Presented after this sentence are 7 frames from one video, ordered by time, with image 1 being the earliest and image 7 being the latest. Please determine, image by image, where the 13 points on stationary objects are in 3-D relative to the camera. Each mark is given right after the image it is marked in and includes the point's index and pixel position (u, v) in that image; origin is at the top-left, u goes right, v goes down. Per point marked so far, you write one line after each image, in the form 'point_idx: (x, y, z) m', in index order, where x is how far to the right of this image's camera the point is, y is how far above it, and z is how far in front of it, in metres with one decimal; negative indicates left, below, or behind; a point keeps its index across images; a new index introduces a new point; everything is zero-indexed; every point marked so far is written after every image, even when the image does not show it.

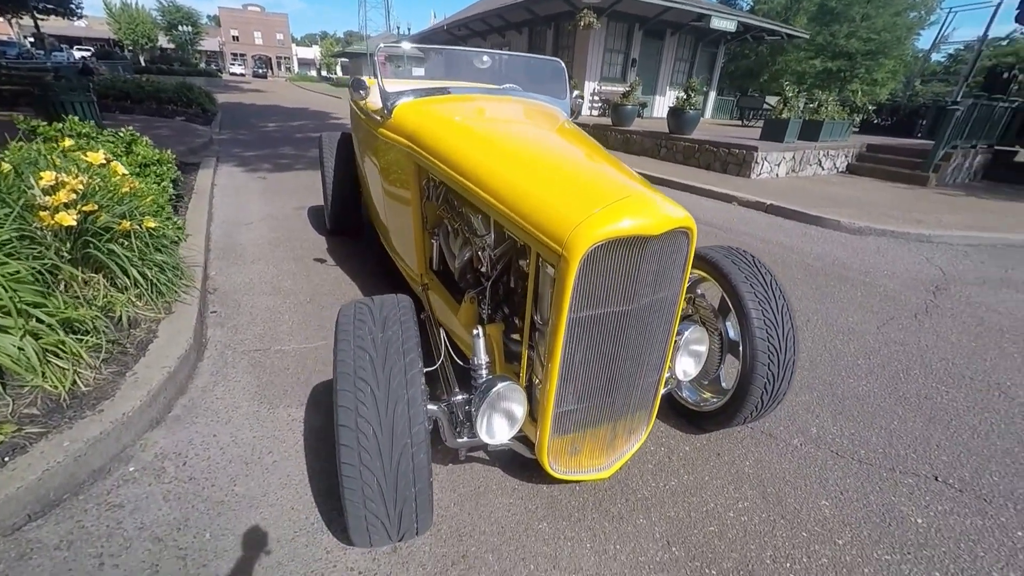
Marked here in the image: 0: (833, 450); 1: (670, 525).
0: (+1.3, -0.7, +1.8) m
1: (+0.6, -0.8, +1.6) m
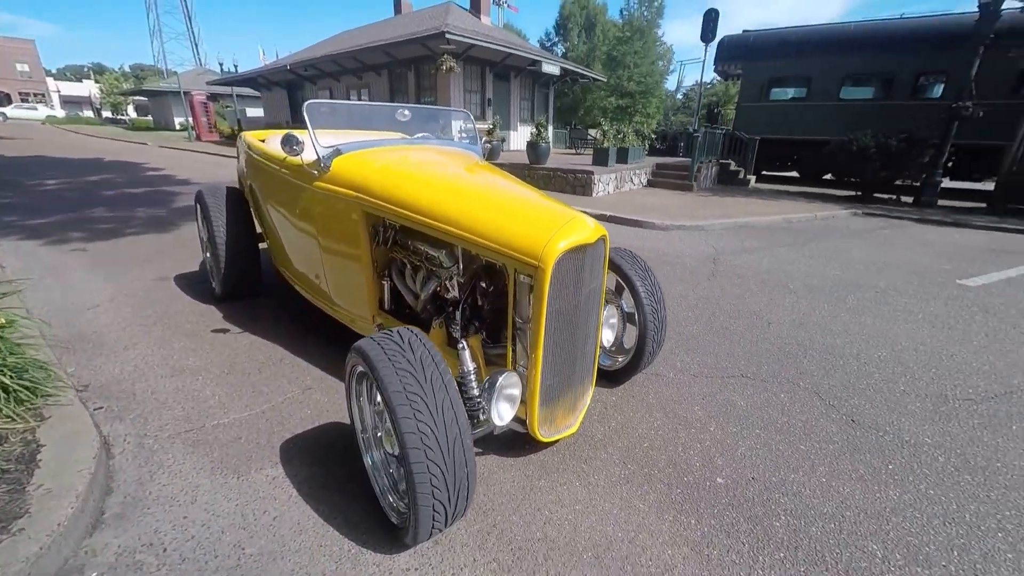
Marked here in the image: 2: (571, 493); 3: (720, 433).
0: (+1.1, -0.5, +2.8) m
1: (+0.5, -0.8, +2.2) m
2: (+0.3, -0.9, +2.0) m
3: (+1.1, -0.7, +2.3) m
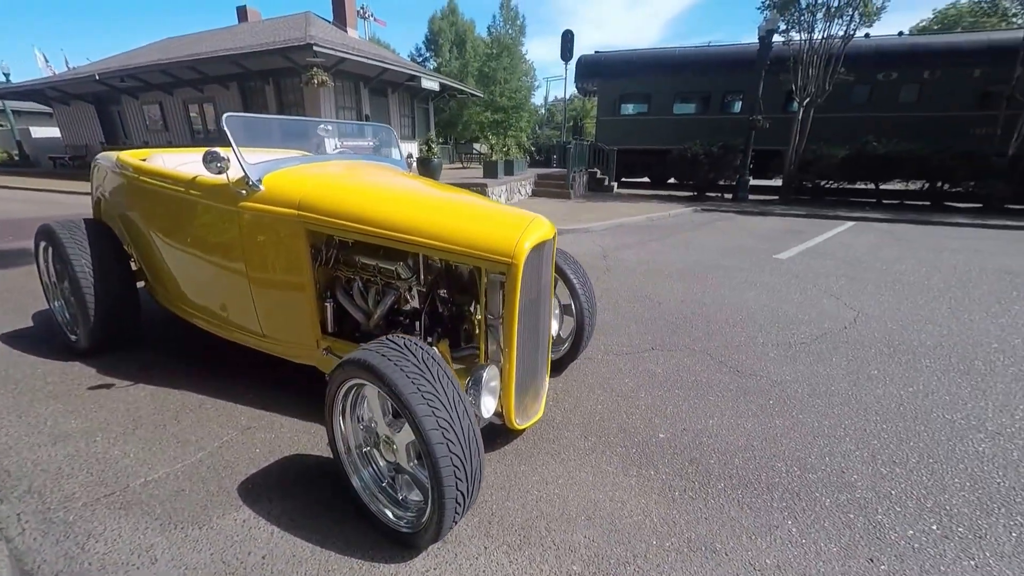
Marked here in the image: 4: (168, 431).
0: (+0.7, -0.5, +3.2) m
1: (+0.4, -0.8, +2.5) m
2: (+0.2, -0.9, +2.2) m
3: (+0.9, -0.7, +2.8) m
4: (-2.1, -0.8, +2.7) m
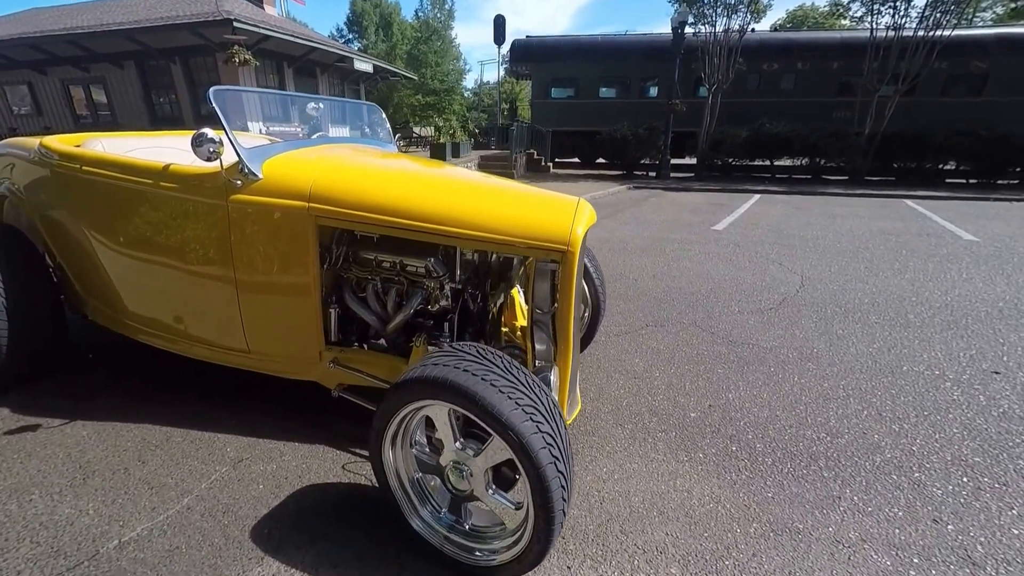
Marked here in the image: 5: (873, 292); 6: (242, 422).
0: (+0.7, -0.3, +3.3) m
1: (+0.6, -0.7, +2.6) m
2: (+0.5, -0.8, +2.2) m
3: (+1.0, -0.5, +2.9) m
4: (-1.9, -0.9, +2.2) m
5: (+3.1, 0.0, +4.0) m
6: (-1.6, -0.8, +2.7) m
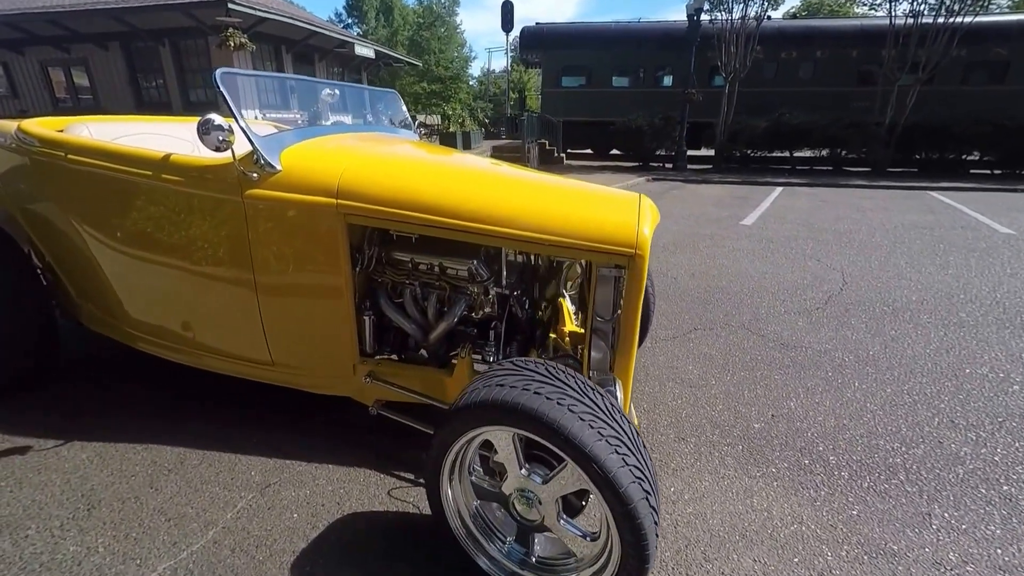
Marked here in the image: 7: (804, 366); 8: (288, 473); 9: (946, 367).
0: (+1.0, -0.3, +3.1) m
1: (+0.8, -0.7, +2.3) m
2: (+0.7, -0.8, +2.0) m
3: (+1.2, -0.5, +2.7) m
4: (-1.6, -1.0, +2.0) m
5: (+3.3, 0.0, +3.8) m
6: (-1.3, -0.8, +2.5) m
7: (+1.8, -0.5, +2.8) m
8: (-1.1, -0.9, +2.3) m
9: (+2.6, -0.4, +2.8) m
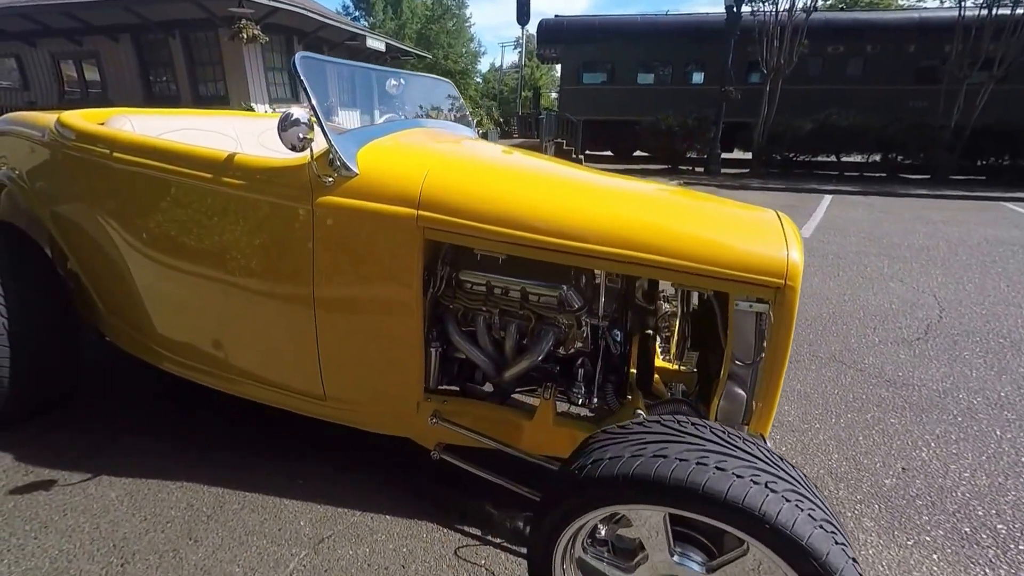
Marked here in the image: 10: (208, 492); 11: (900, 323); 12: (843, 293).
0: (+1.4, -0.5, +2.8) m
1: (+1.2, -0.8, +2.0) m
2: (+1.1, -1.0, +1.7) m
3: (+1.6, -0.7, +2.4) m
4: (-1.2, -1.1, +1.8) m
5: (+3.8, -0.2, +3.4) m
6: (-1.0, -0.9, +2.2) m
7: (+2.2, -0.6, +2.5) m
8: (-0.7, -1.0, +2.0) m
9: (+3.0, -0.6, +2.4) m
10: (-1.4, -1.0, +2.1) m
11: (+2.8, -0.2, +3.3) m
12: (+2.7, 0.0, +3.7) m
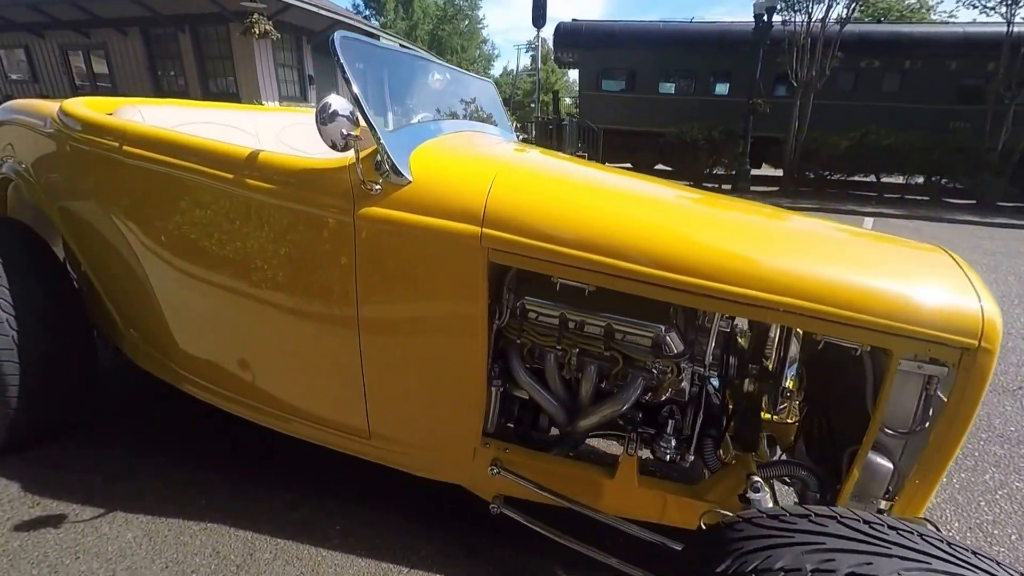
0: (+1.7, -0.6, +2.5) m
1: (+1.5, -1.0, +1.8) m
2: (+1.4, -1.1, +1.5) m
3: (+1.9, -0.9, +2.1) m
4: (-0.9, -1.2, +1.5) m
5: (+4.1, -0.4, +3.1) m
6: (-0.7, -1.0, +1.9) m
7: (+2.5, -0.8, +2.2) m
8: (-0.5, -1.1, +1.7) m
9: (+3.3, -0.9, +2.1) m
10: (-1.1, -1.0, +1.9) m
11: (+3.1, -0.5, +3.0) m
12: (+3.0, -0.2, +3.5) m
